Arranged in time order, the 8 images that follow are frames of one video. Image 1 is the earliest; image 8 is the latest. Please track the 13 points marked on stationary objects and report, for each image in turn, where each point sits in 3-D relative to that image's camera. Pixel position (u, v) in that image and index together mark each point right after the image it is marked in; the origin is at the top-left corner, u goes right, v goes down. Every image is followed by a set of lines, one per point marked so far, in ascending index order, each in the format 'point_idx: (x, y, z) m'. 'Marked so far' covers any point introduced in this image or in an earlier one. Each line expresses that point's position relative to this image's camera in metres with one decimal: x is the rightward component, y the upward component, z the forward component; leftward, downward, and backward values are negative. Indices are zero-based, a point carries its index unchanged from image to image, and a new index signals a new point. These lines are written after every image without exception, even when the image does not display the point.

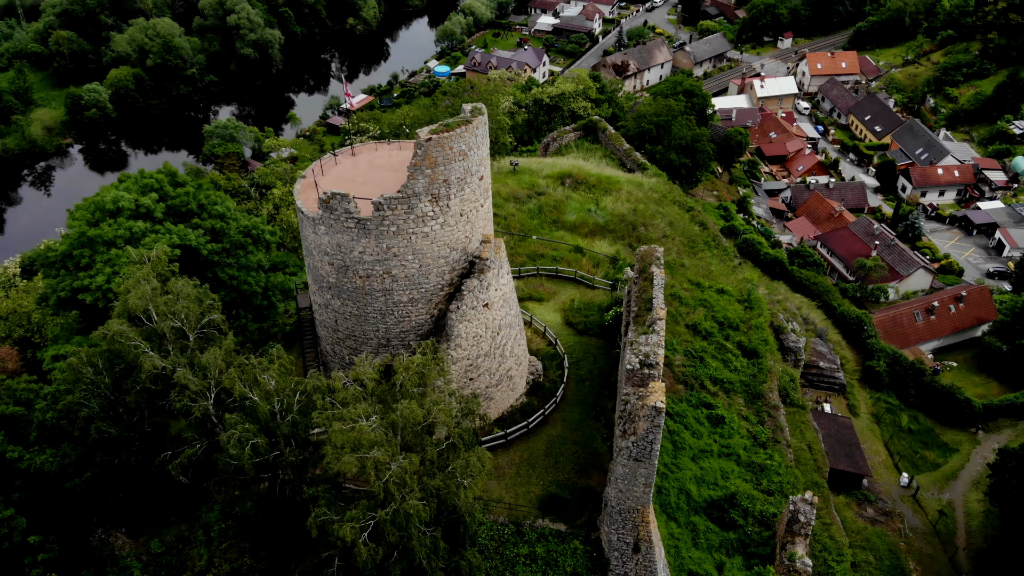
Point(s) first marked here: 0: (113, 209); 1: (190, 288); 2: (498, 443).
0: (-8.7, +1.7, +17.8) m
1: (-5.6, -0.1, +13.6) m
2: (-0.3, -3.0, +15.7) m
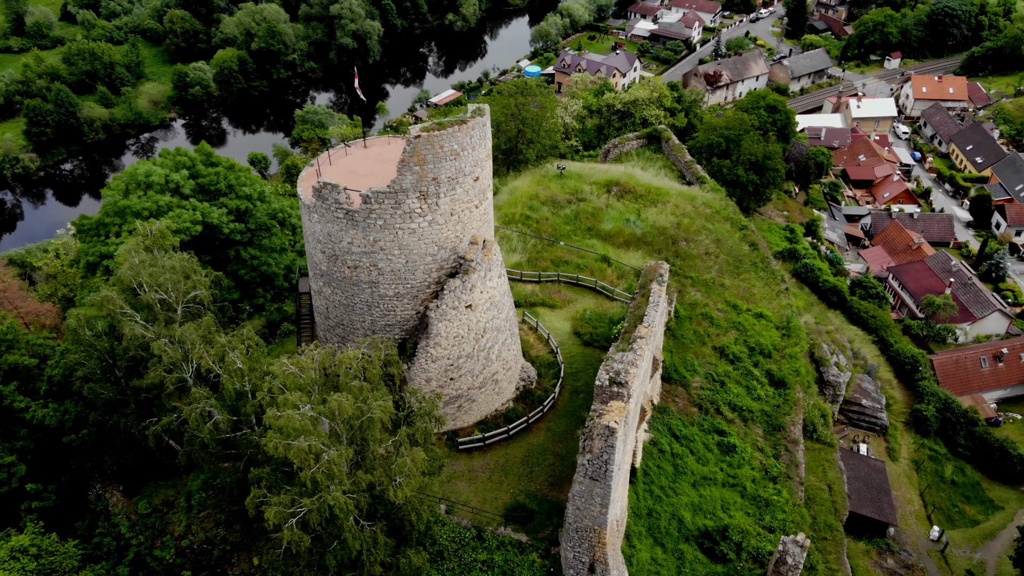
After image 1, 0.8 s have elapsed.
0: (-8.4, +2.4, +18.6) m
1: (-6.0, +0.4, +14.1) m
2: (-0.7, -3.1, +15.6) m
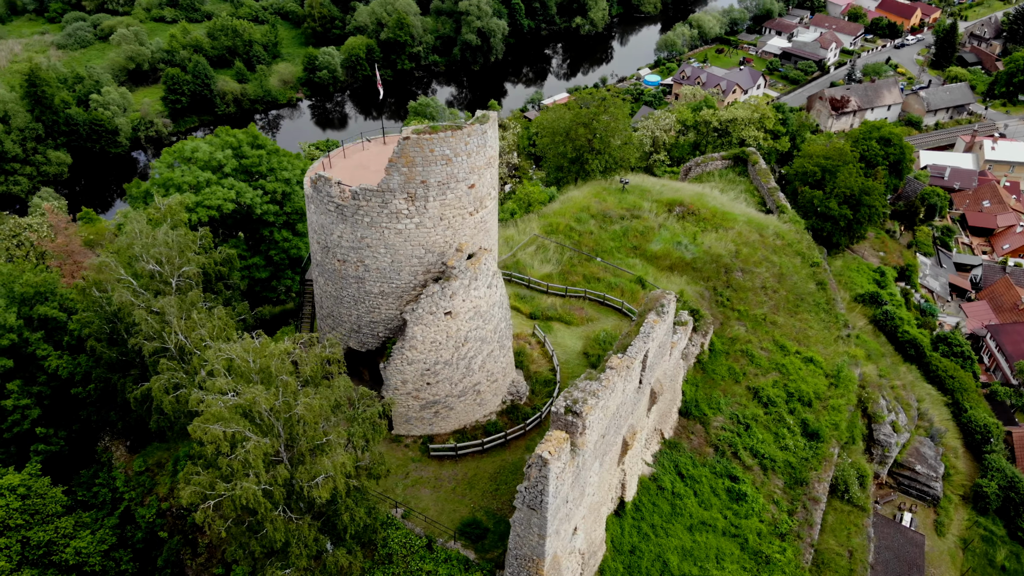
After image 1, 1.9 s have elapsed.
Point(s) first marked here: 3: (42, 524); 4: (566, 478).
0: (-7.7, +3.1, +19.5) m
1: (-6.2, +0.9, +14.7) m
2: (-1.3, -3.2, +15.4) m
3: (-8.6, -4.3, +14.8) m
4: (+0.8, -2.9, +12.1) m
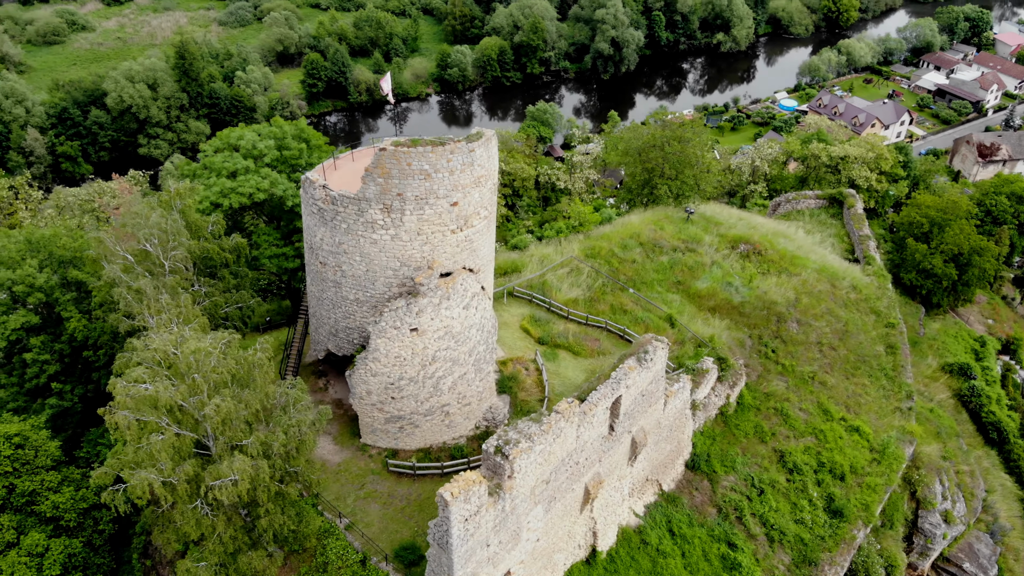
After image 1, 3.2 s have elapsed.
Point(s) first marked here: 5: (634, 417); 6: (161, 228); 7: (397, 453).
0: (-6.8, +3.5, +20.1) m
1: (-6.4, +1.2, +15.1) m
2: (-2.0, -3.4, +15.1) m
3: (-9.4, -3.6, +15.7) m
4: (-0.4, -3.3, +11.6) m
5: (+2.2, -2.4, +15.0) m
6: (-6.8, +1.1, +15.3) m
7: (-2.2, -3.2, +15.4) m
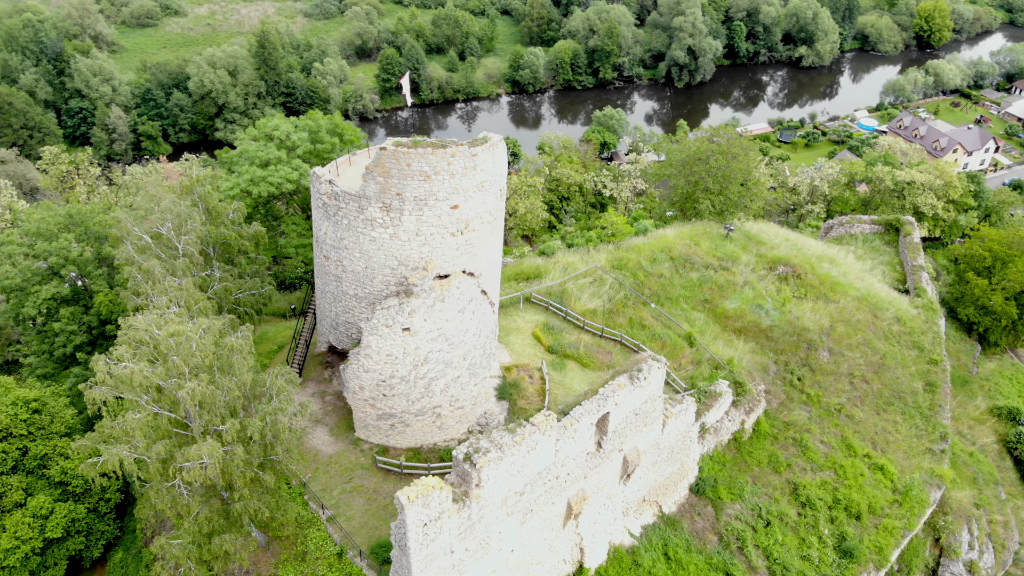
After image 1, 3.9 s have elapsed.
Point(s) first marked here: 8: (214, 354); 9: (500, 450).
0: (-6.1, +3.9, +20.6) m
1: (-6.3, +1.5, +15.6) m
2: (-2.2, -3.4, +15.2) m
3: (-9.6, -3.0, +16.4) m
4: (-1.0, -3.4, +11.5) m
5: (+2.0, -2.7, +14.7) m
6: (-6.7, +1.4, +15.8) m
7: (-2.4, -3.1, +15.5) m
8: (-4.6, -1.0, +12.2) m
9: (-0.2, -2.4, +12.0) m
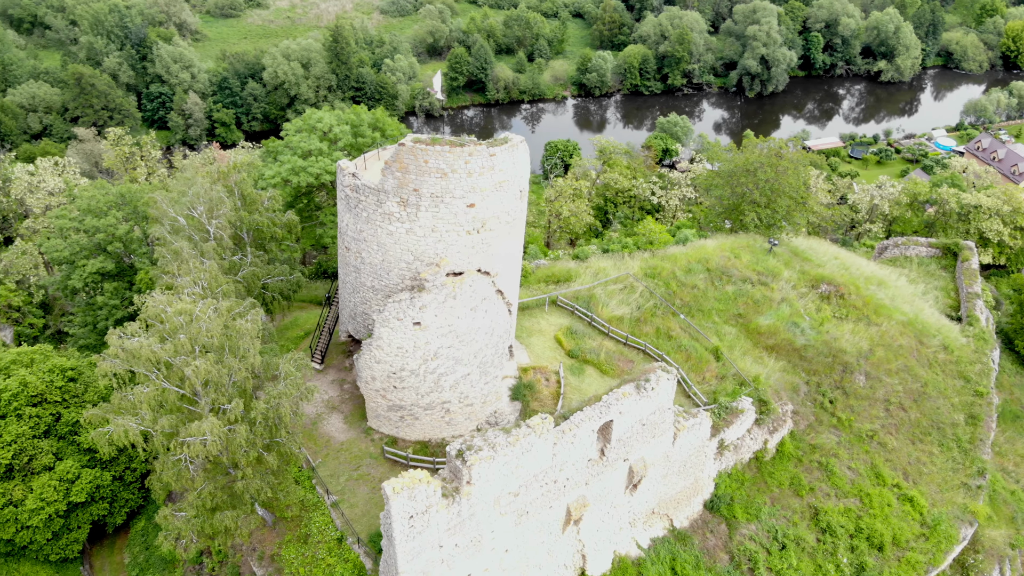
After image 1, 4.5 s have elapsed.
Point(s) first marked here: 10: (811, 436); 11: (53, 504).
0: (-5.1, +4.2, +21.1) m
1: (-5.8, +1.9, +16.1) m
2: (-2.1, -3.3, +15.4) m
3: (-9.3, -2.5, +17.2) m
4: (-1.2, -3.4, +11.6) m
5: (+2.1, -2.8, +14.6) m
6: (-6.2, +1.8, +16.4) m
7: (-2.3, -3.0, +15.7) m
8: (-4.6, -0.8, +12.7) m
9: (-0.3, -2.4, +12.1) m
10: (+7.3, -3.6, +19.6) m
11: (-9.2, -4.3, +16.2) m
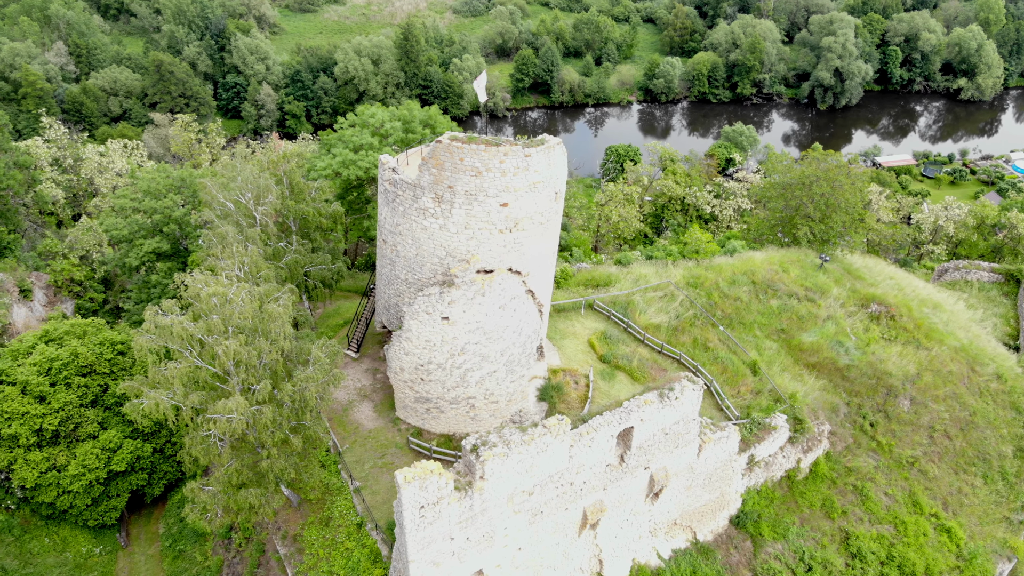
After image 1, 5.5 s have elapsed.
0: (-3.8, +4.4, +21.6) m
1: (-5.0, +2.2, +16.7) m
2: (-1.7, -3.2, +15.6) m
3: (-8.7, -2.0, +18.0) m
4: (-1.0, -3.3, +11.8) m
5: (+2.5, -3.0, +14.5) m
6: (-5.4, +2.1, +16.9) m
7: (-1.8, -2.9, +16.0) m
8: (-4.2, -0.5, +13.1) m
9: (-0.1, -2.4, +12.2) m
10: (+8.0, -4.0, +19.2) m
11: (-8.8, -3.8, +17.0) m
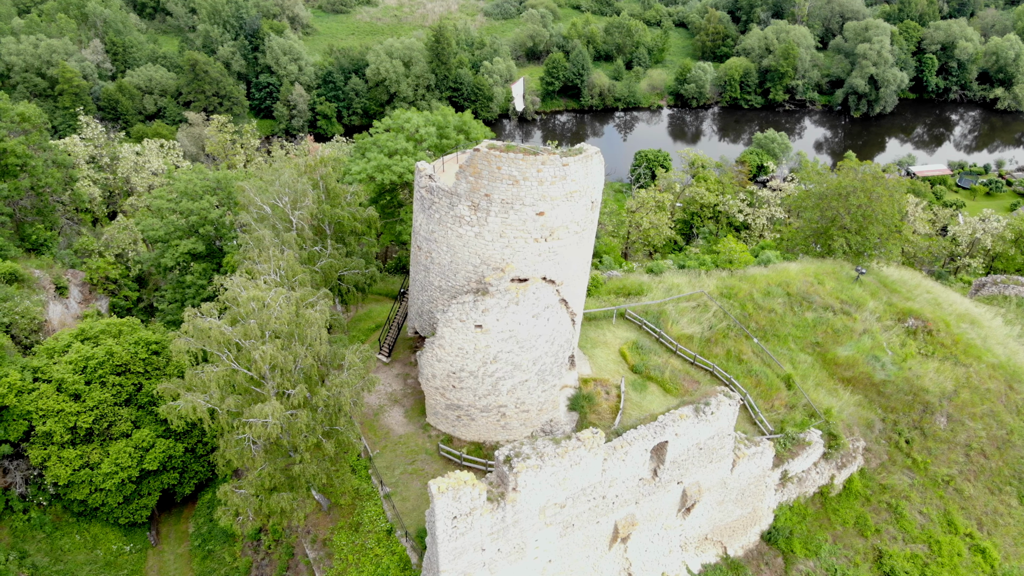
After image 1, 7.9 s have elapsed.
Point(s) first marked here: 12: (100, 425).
0: (-2.9, +4.3, +21.6) m
1: (-4.3, +2.1, +16.7) m
2: (-1.1, -3.3, +15.6) m
3: (-8.0, -2.0, +18.2) m
4: (-0.6, -3.4, +11.7) m
5: (+3.0, -3.2, +14.3) m
6: (-4.7, +2.1, +17.0) m
7: (-1.2, -3.0, +15.9) m
8: (-3.6, -0.6, +13.1) m
9: (+0.4, -2.6, +12.1) m
10: (+8.7, -4.4, +18.8) m
11: (-8.2, -3.8, +17.1) m
12: (-8.8, -2.9, +17.2) m
